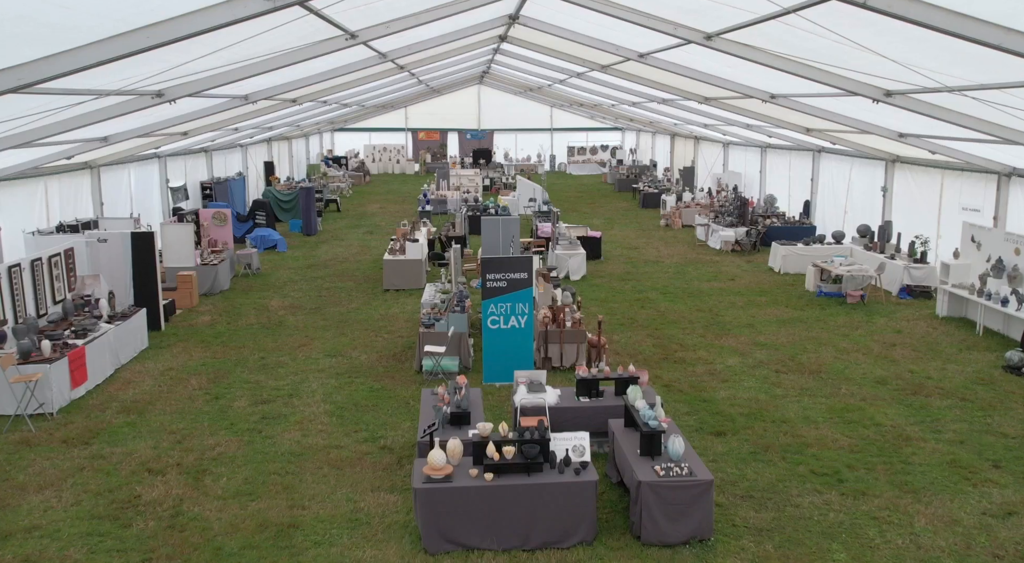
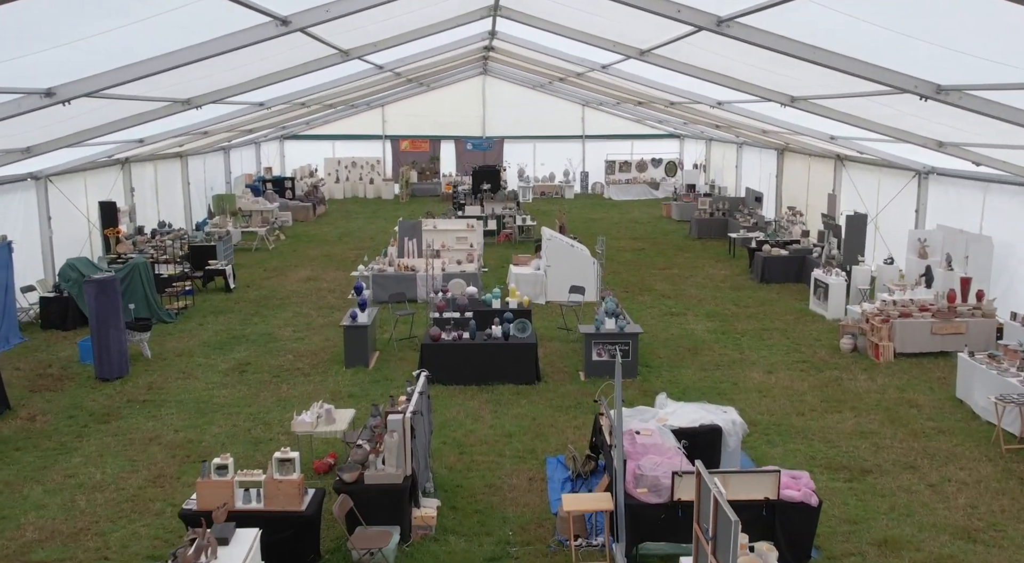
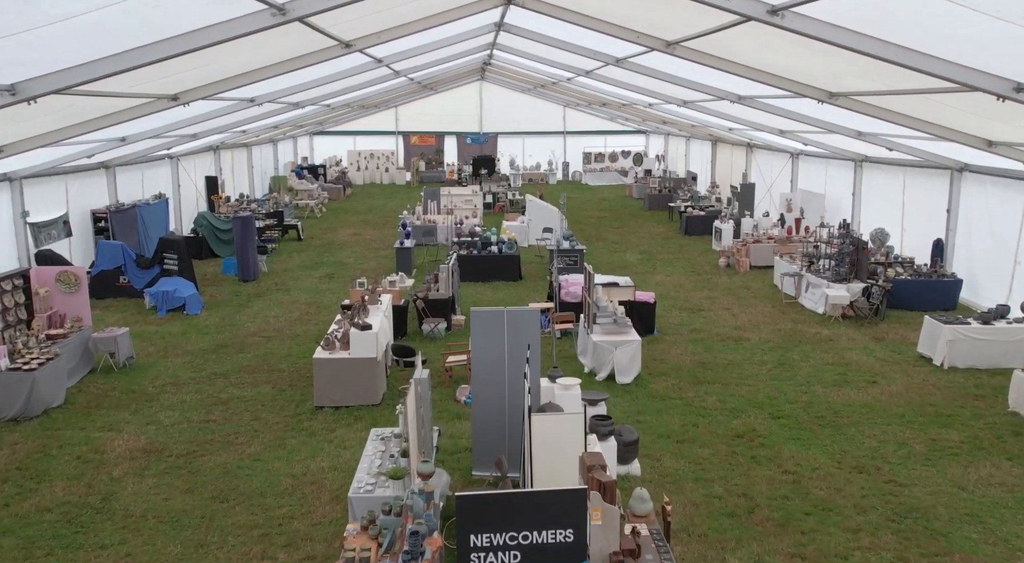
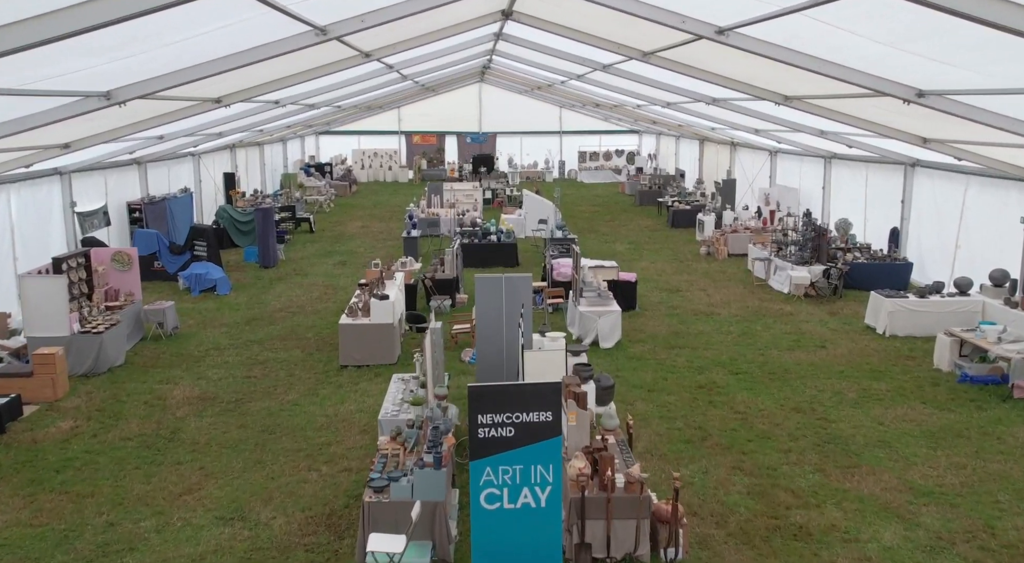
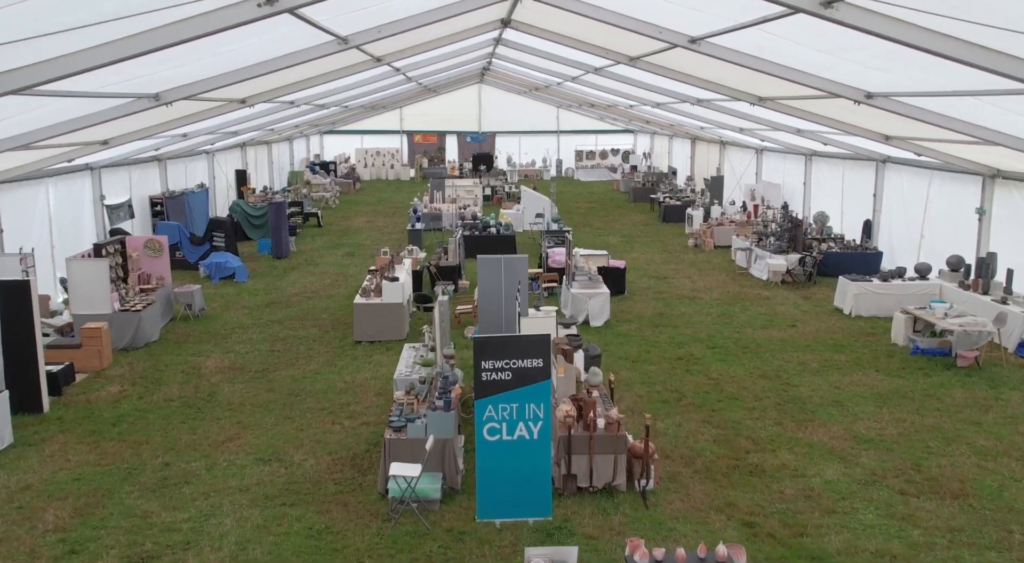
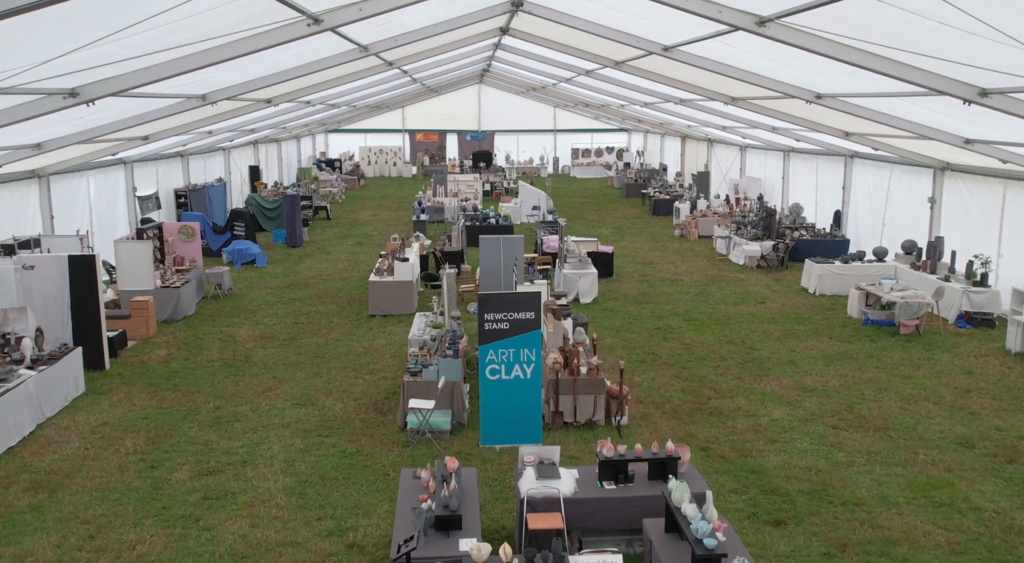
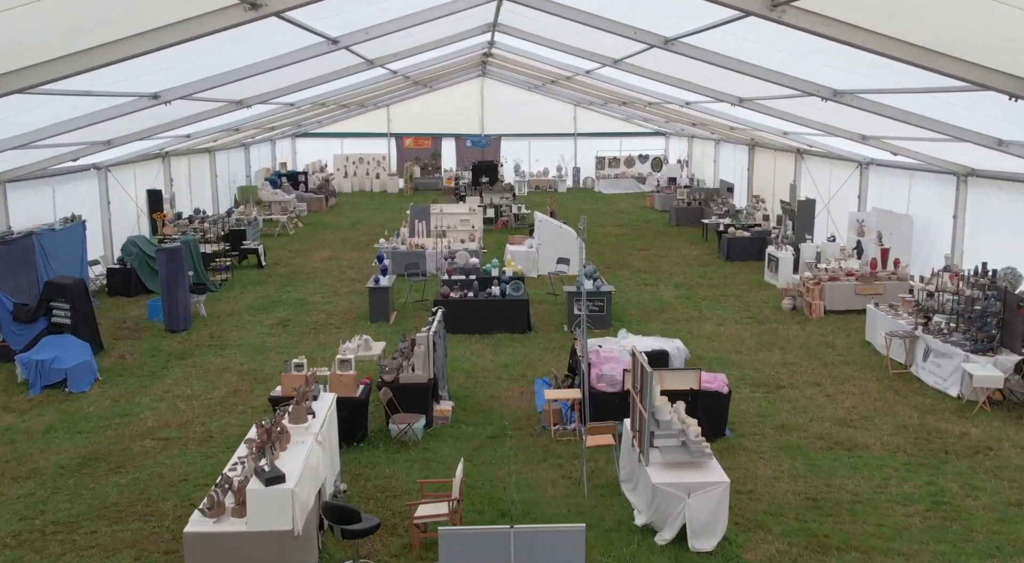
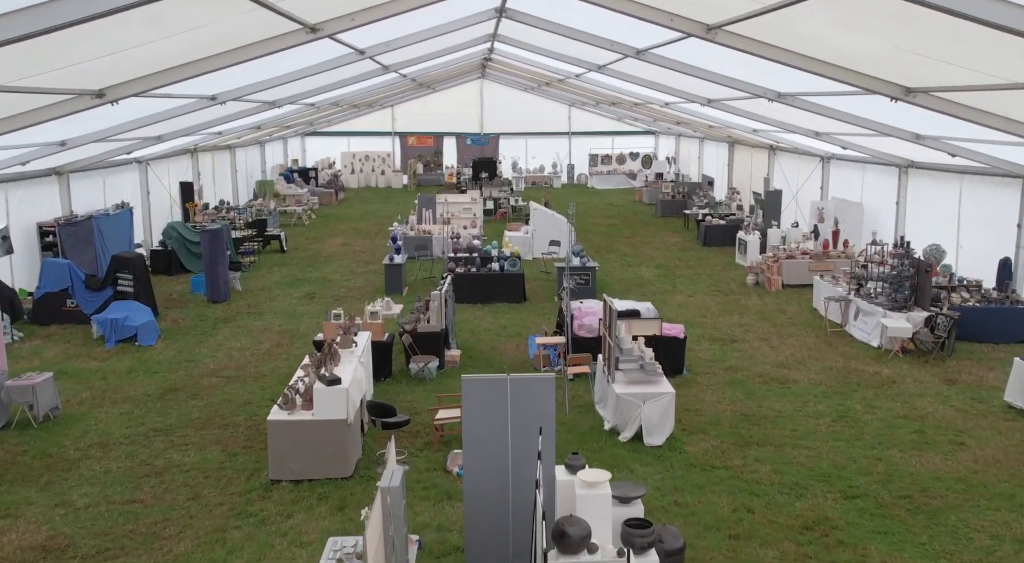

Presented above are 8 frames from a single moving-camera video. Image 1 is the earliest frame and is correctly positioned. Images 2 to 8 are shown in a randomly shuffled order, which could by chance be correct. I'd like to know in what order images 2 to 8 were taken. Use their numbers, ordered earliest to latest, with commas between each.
6, 5, 4, 3, 8, 7, 2
